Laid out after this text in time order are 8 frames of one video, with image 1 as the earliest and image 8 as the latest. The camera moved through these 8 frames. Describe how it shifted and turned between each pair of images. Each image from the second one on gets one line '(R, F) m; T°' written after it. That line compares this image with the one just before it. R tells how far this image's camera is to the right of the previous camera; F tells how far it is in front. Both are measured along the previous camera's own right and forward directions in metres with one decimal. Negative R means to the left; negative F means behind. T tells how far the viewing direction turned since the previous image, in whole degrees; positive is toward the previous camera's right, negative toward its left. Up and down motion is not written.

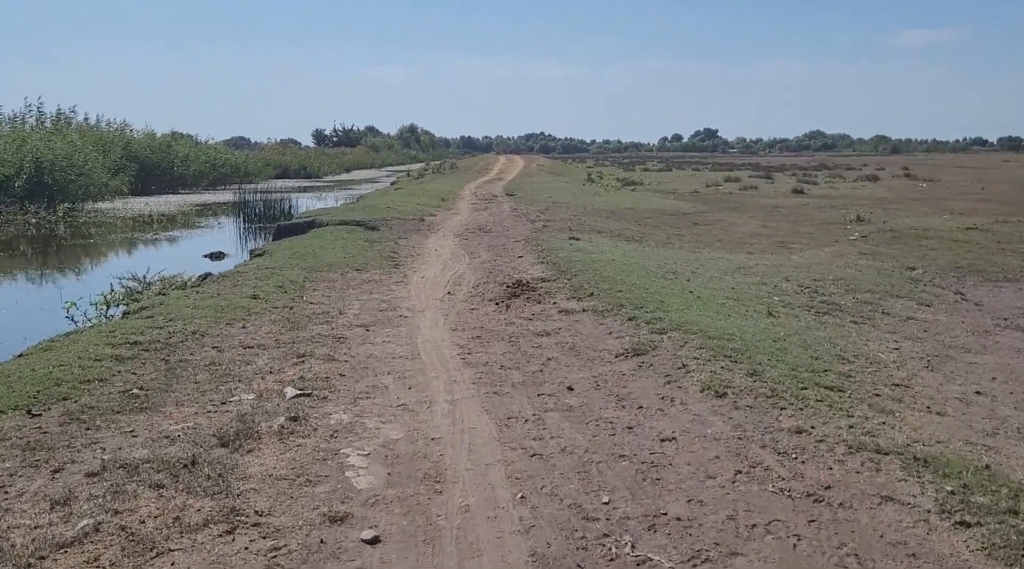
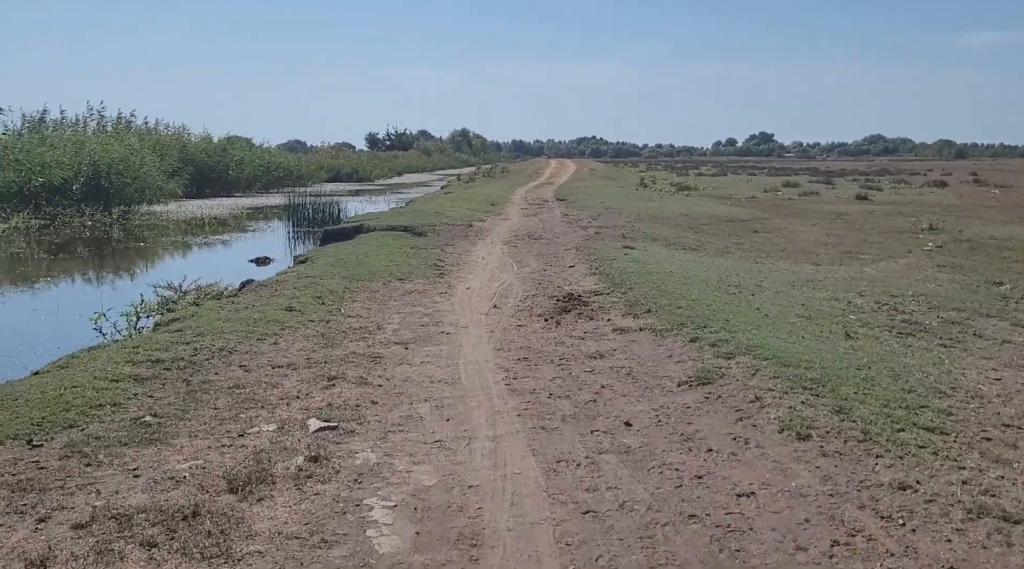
(0.0, +1.0) m; -3°
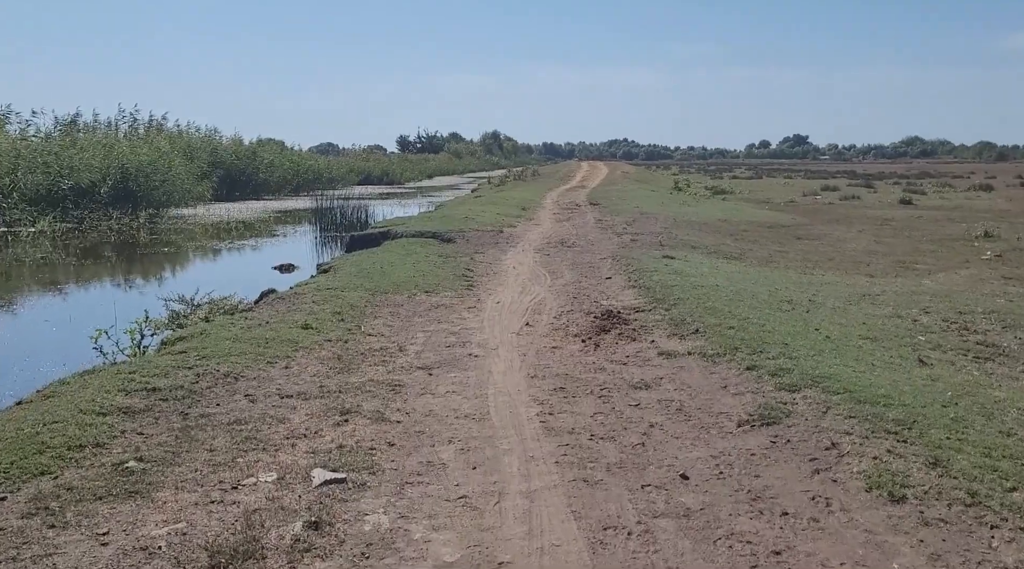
(-0.1, +1.1) m; -2°
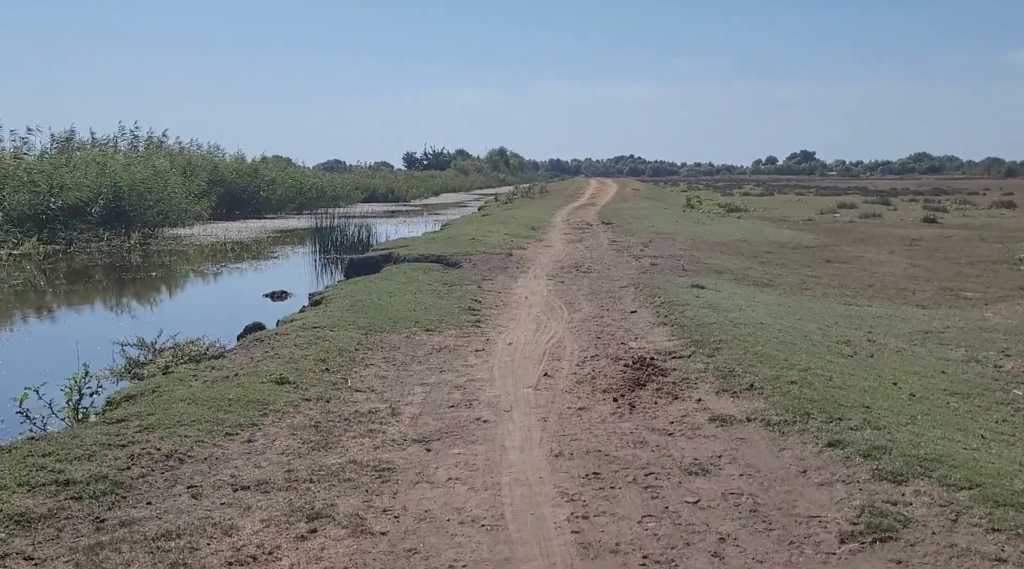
(-0.1, +2.0) m; 0°
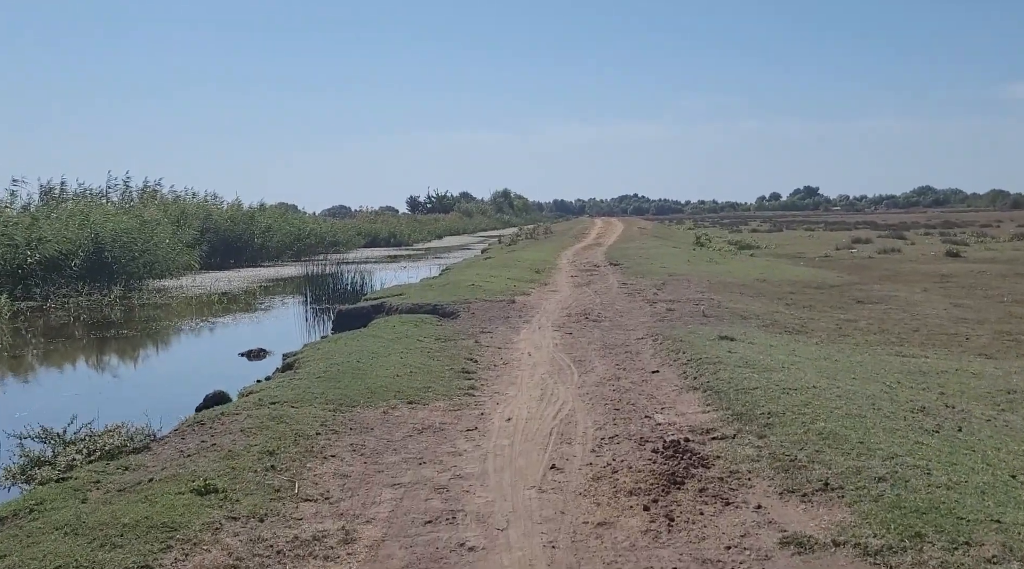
(+0.1, +2.4) m; 0°
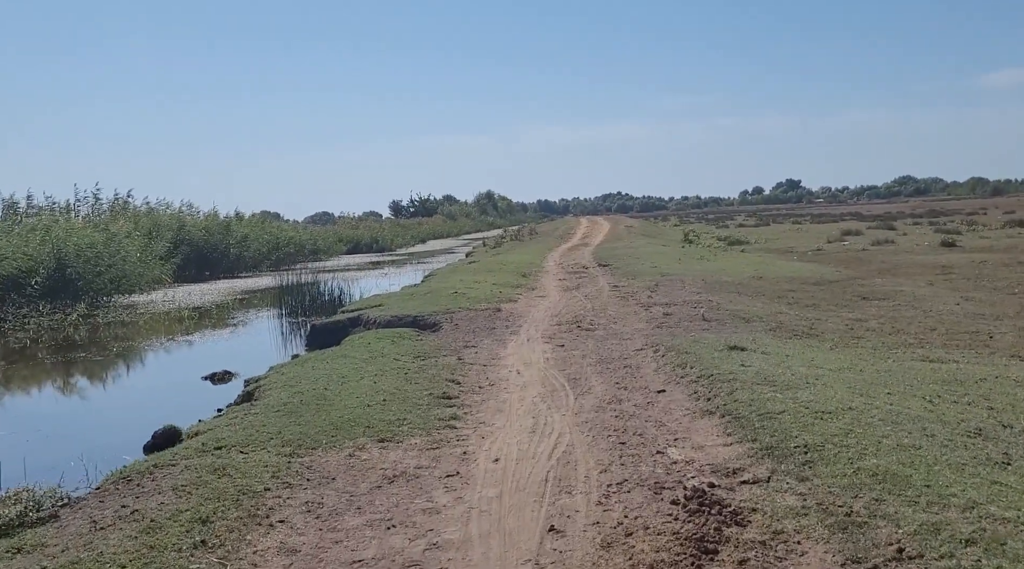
(0.0, +1.7) m; +1°
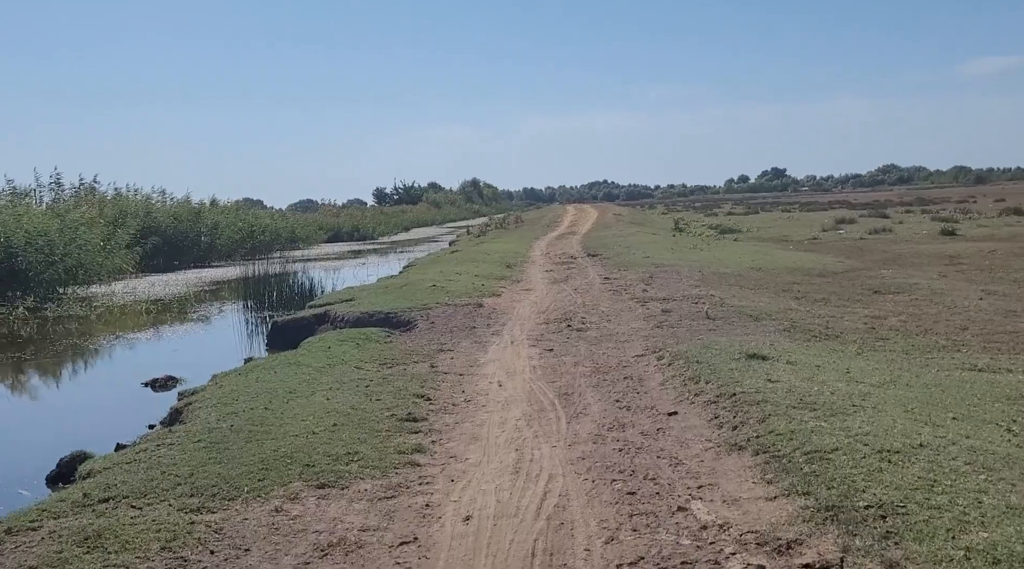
(+0.1, +2.2) m; +1°
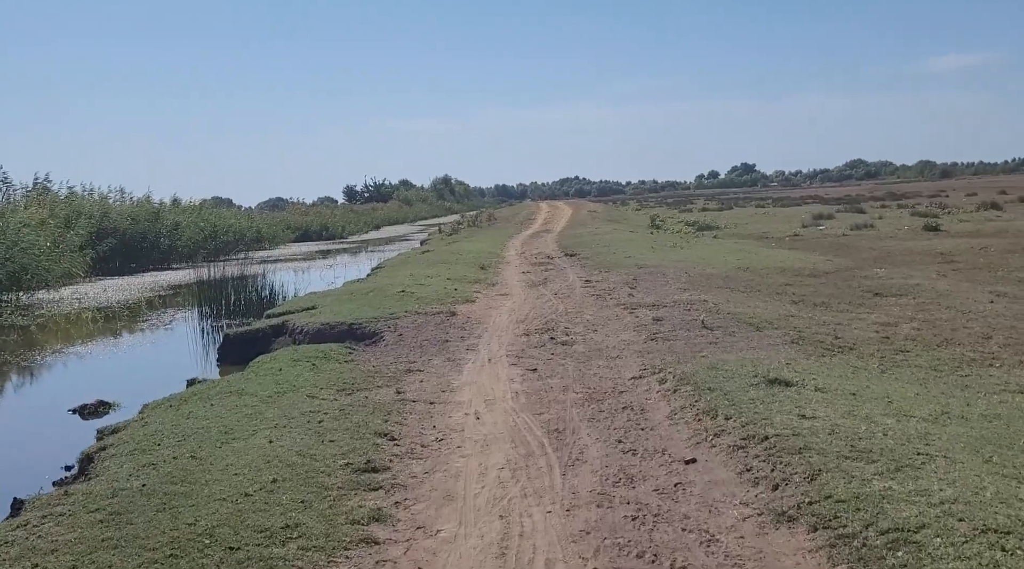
(-0.1, +1.9) m; +2°
